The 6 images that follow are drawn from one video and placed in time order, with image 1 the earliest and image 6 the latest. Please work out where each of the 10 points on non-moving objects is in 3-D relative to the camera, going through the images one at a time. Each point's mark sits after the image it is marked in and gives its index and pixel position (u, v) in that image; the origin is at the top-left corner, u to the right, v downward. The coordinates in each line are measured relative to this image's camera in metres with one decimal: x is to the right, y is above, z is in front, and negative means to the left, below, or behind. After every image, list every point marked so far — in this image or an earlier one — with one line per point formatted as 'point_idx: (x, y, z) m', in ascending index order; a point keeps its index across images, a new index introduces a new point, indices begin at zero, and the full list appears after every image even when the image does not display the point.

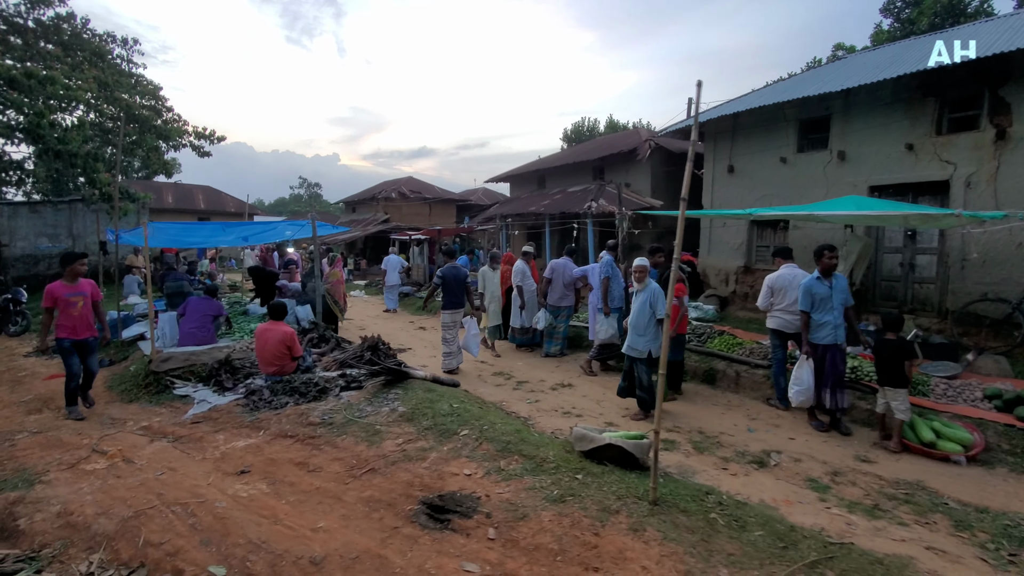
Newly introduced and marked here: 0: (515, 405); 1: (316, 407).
0: (0.0, -1.5, +6.5) m
1: (-2.2, -1.4, +5.6) m
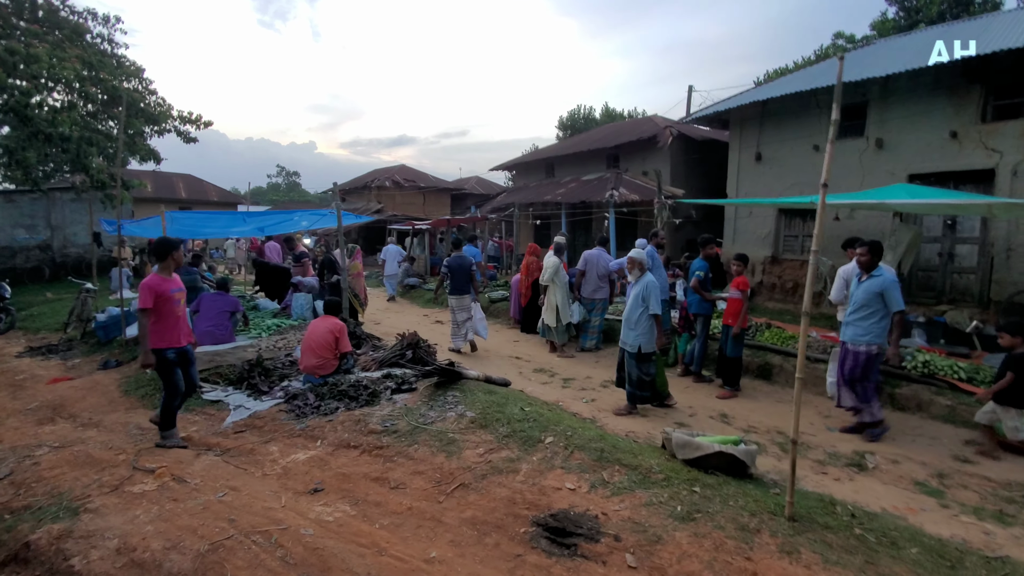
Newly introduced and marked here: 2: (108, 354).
0: (+0.8, -1.5, +6.2) m
1: (-1.5, -1.3, +5.2) m
2: (-7.1, -1.2, +8.7) m
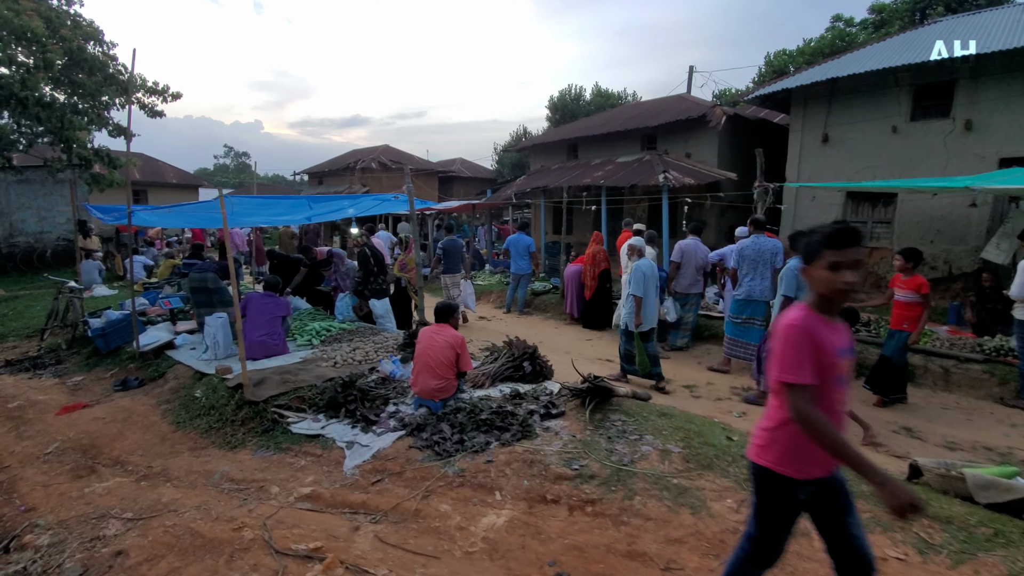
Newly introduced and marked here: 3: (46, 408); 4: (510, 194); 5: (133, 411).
0: (+2.4, -1.4, +5.3) m
1: (+0.3, -1.4, +4.2) m
2: (-5.7, -1.2, +7.1) m
3: (-5.7, -1.5, +6.0) m
4: (-0.1, +2.9, +15.3) m
5: (-4.4, -1.4, +5.7) m
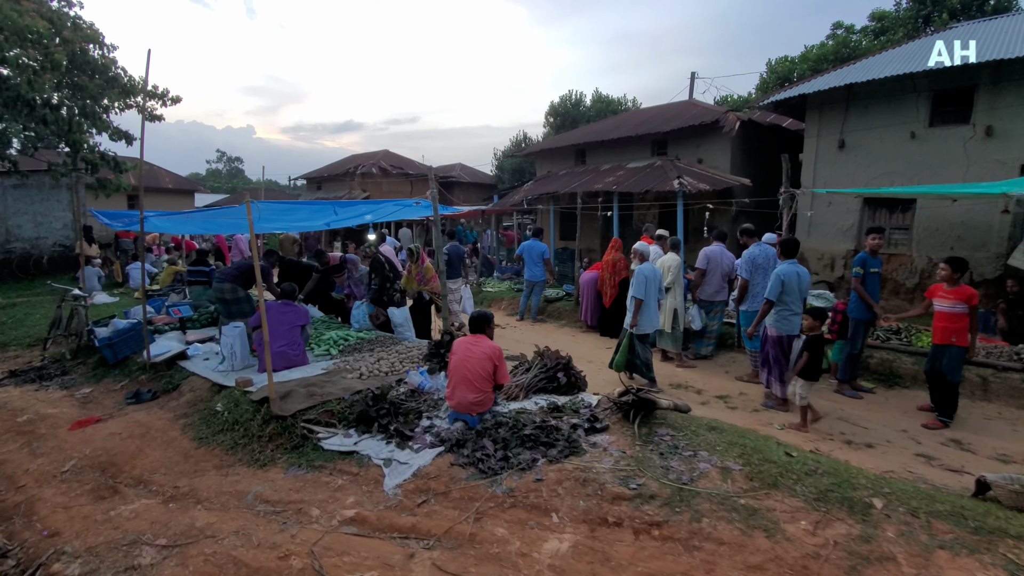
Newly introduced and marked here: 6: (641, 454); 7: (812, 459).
0: (+2.8, -1.5, +5.2) m
1: (+0.7, -1.4, +4.0) m
2: (-5.3, -1.3, +6.9) m
3: (-5.3, -1.6, +5.8) m
4: (+0.2, +2.7, +15.1) m
5: (-4.0, -1.5, +5.4) m
6: (+1.1, -1.4, +4.1) m
7: (+2.4, -1.4, +4.0) m
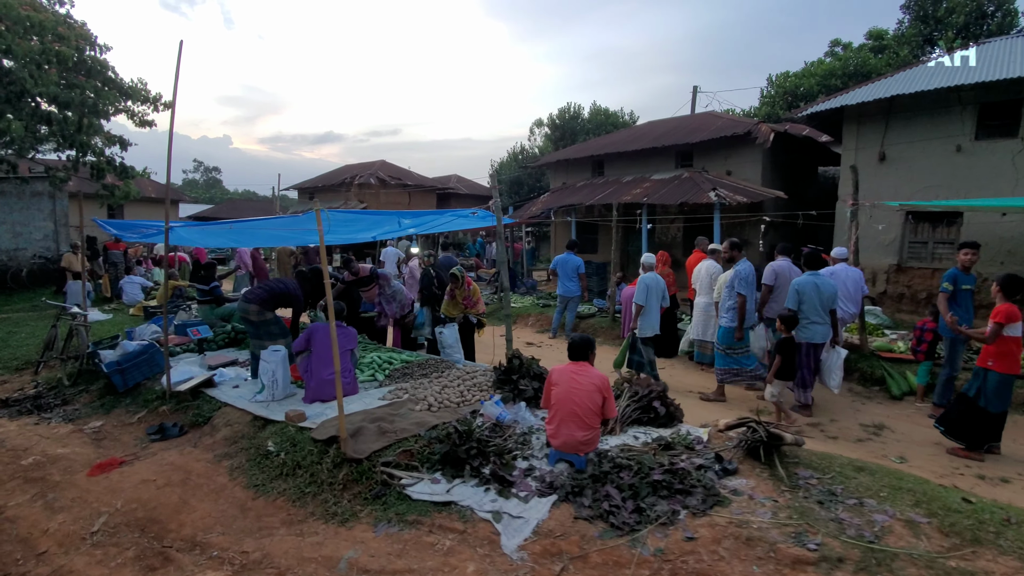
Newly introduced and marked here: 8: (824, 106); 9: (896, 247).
0: (+3.7, -1.7, +4.7) m
1: (+1.7, -1.6, +3.4) m
2: (-4.4, -1.5, +6.1) m
3: (-4.4, -1.8, +4.9) m
4: (+0.7, +2.3, +14.6) m
5: (-3.0, -1.7, +4.6) m
6: (+2.0, -1.6, +3.6) m
7: (+3.4, -1.5, +3.5) m
8: (+6.6, +3.9, +10.4) m
9: (+8.0, +0.8, +10.2) m
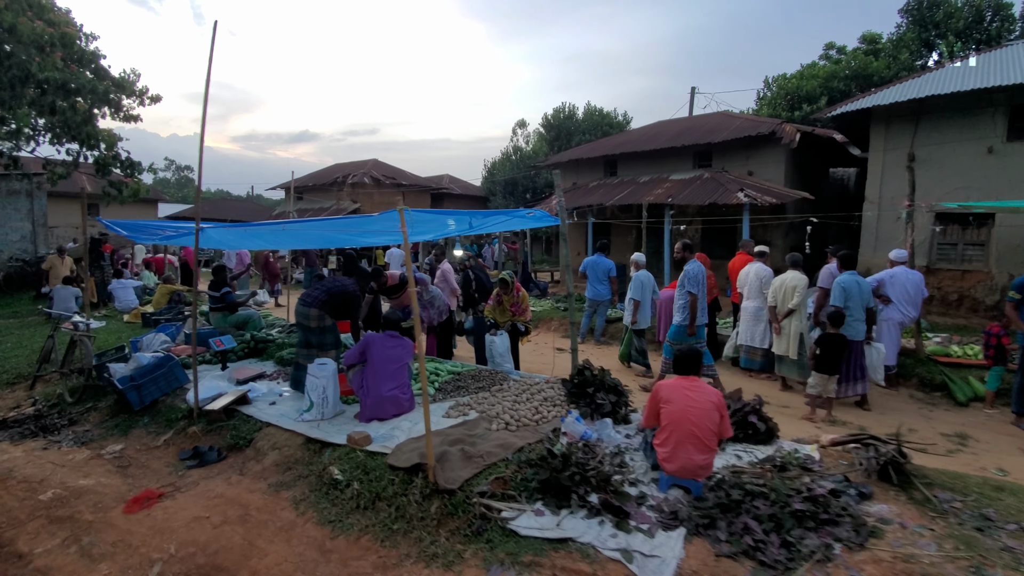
0: (+4.5, -1.8, +4.4) m
1: (+2.5, -1.6, +3.0) m
2: (-3.7, -1.6, +5.4) m
3: (-3.6, -1.8, +4.3) m
4: (+1.0, +2.2, +14.2) m
5: (-2.2, -1.8, +4.1) m
6: (+2.9, -1.6, +3.2) m
7: (+4.3, -1.6, +3.2) m
8: (+7.2, +3.8, +10.3) m
9: (+8.5, +0.8, +10.2) m
